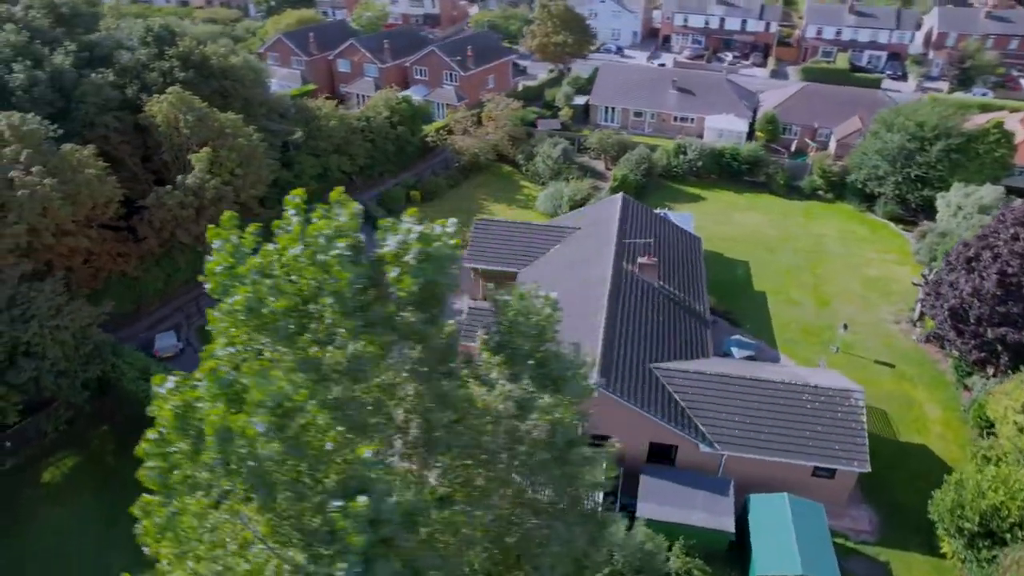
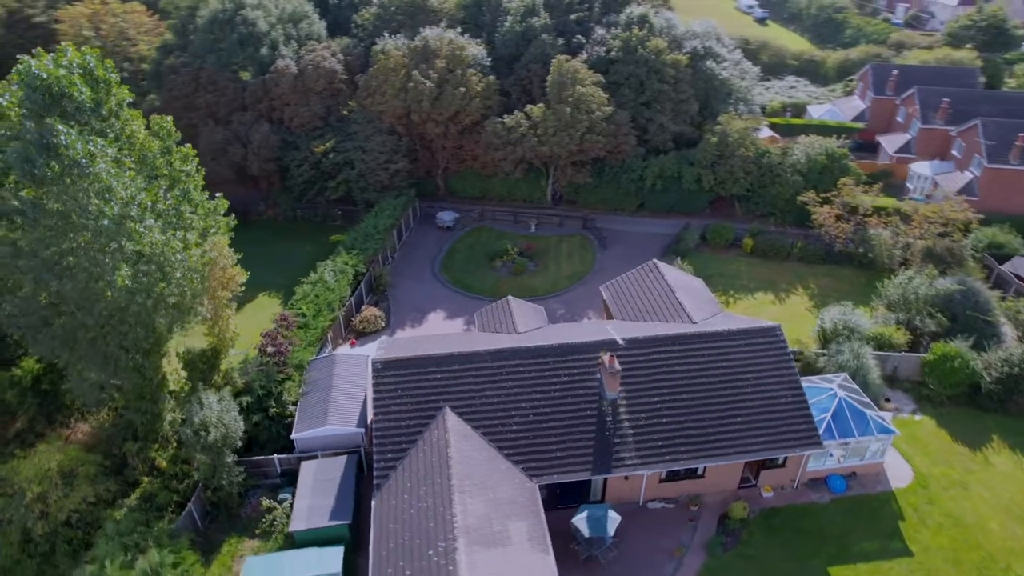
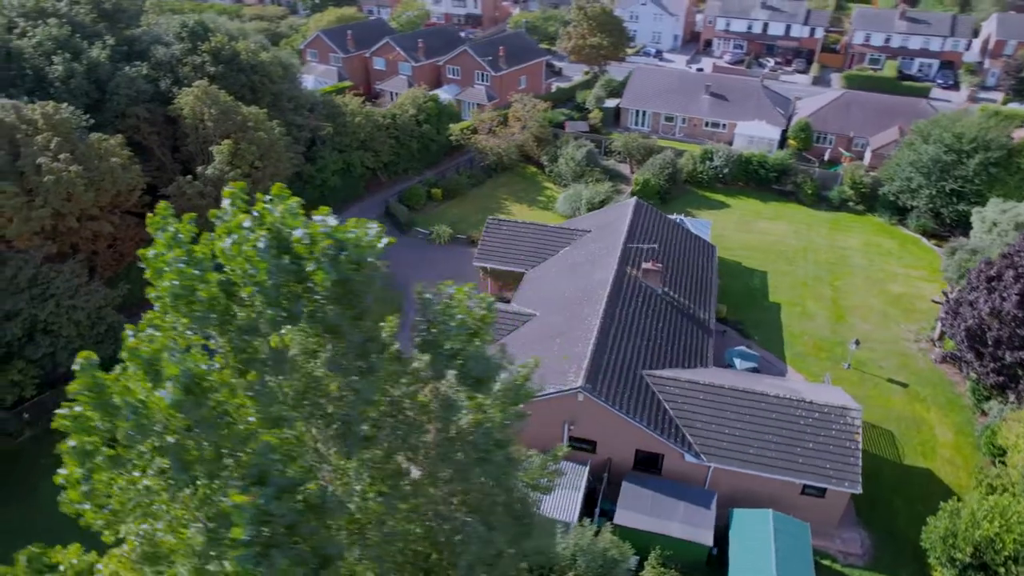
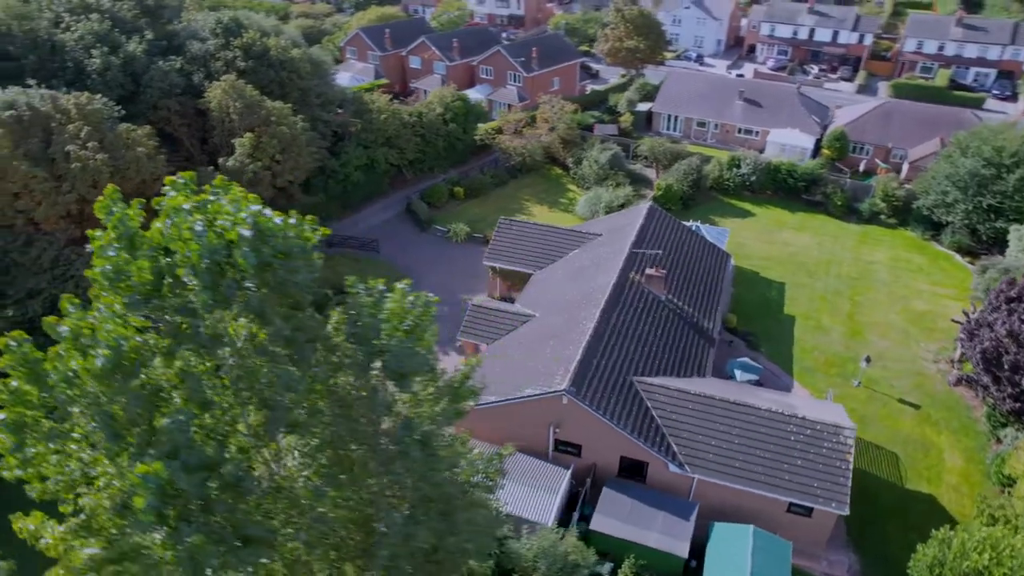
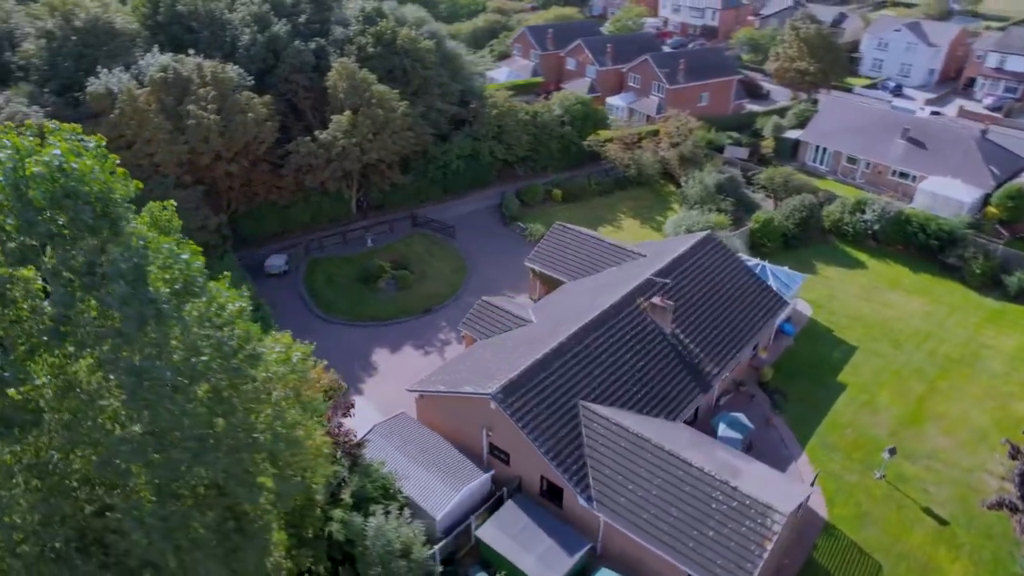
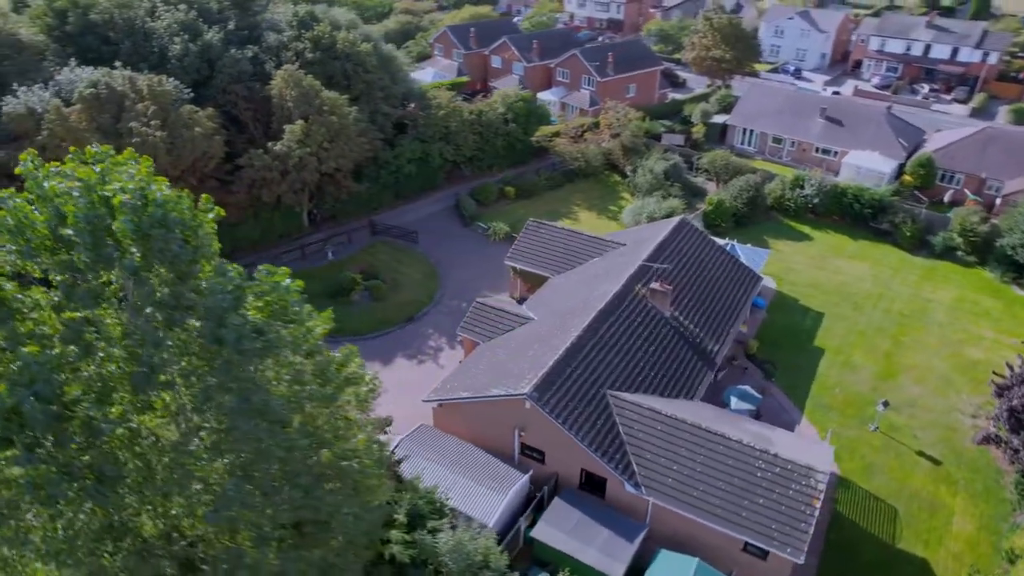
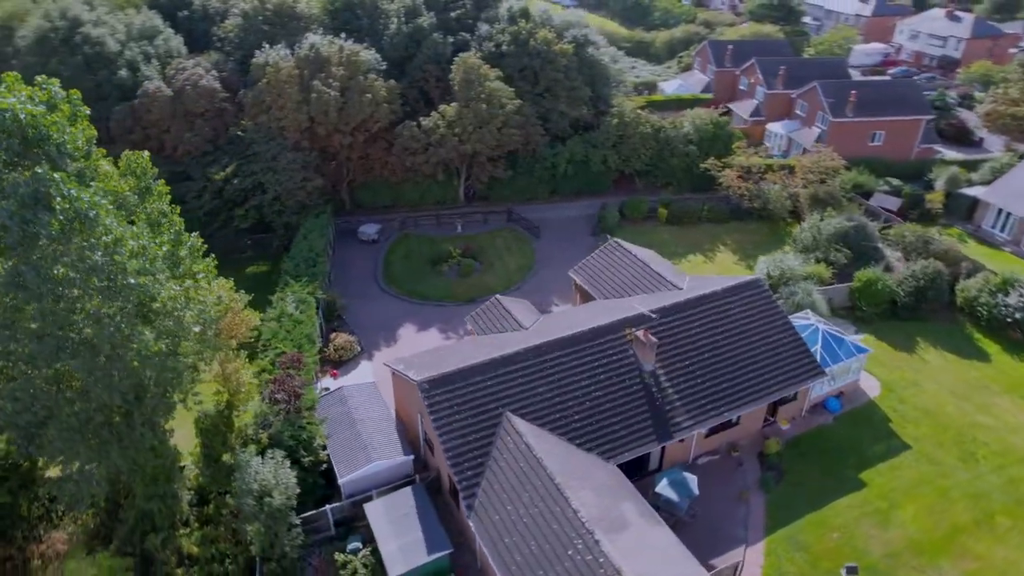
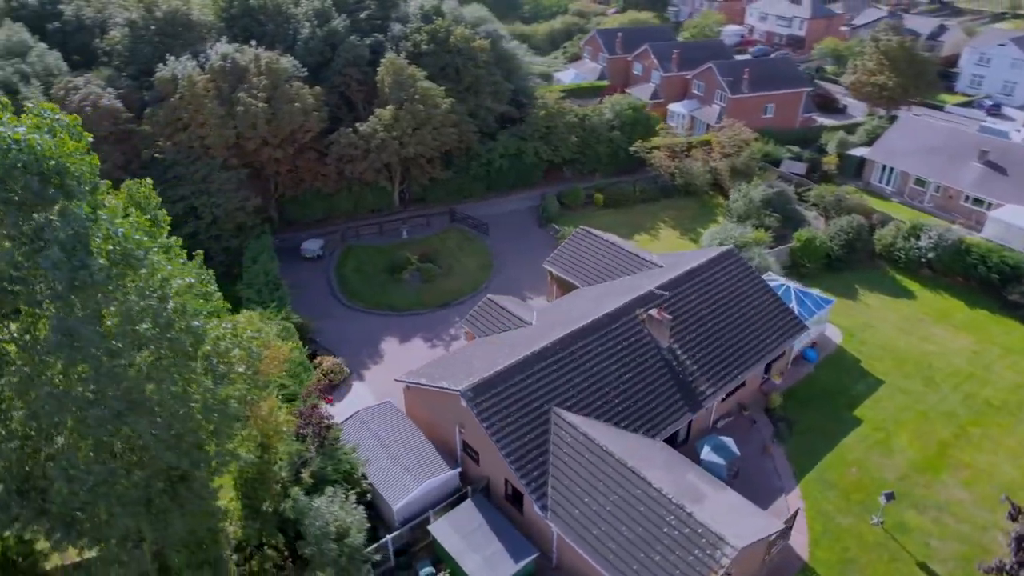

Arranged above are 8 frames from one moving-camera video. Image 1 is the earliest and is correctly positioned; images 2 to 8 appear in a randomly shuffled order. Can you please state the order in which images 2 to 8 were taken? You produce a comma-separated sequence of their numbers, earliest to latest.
3, 4, 6, 5, 8, 7, 2
